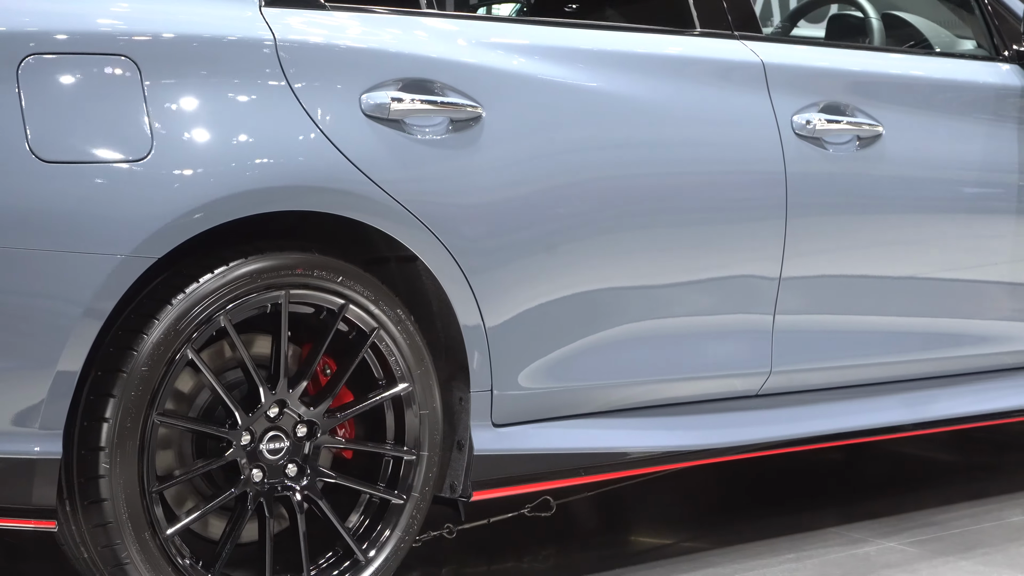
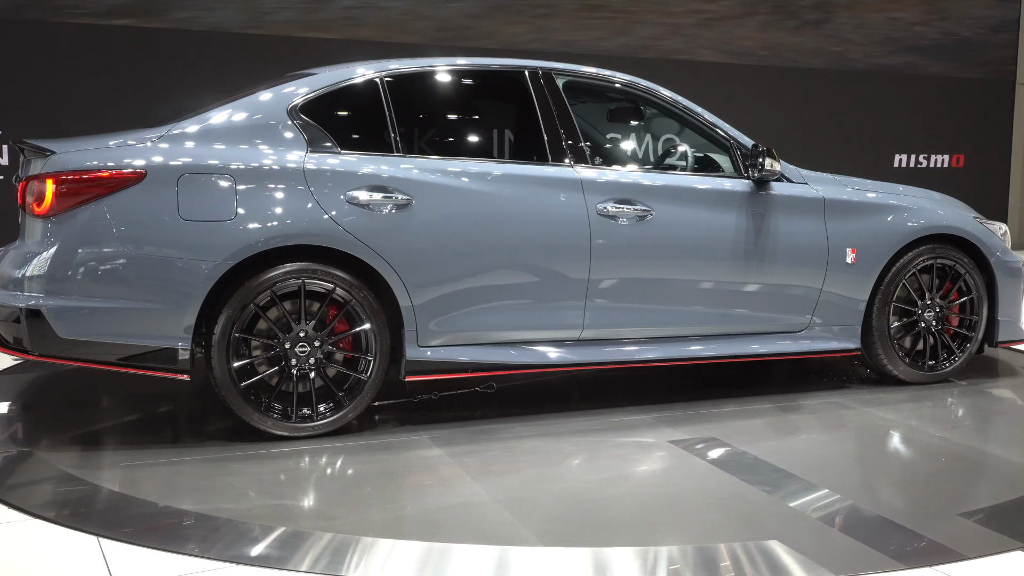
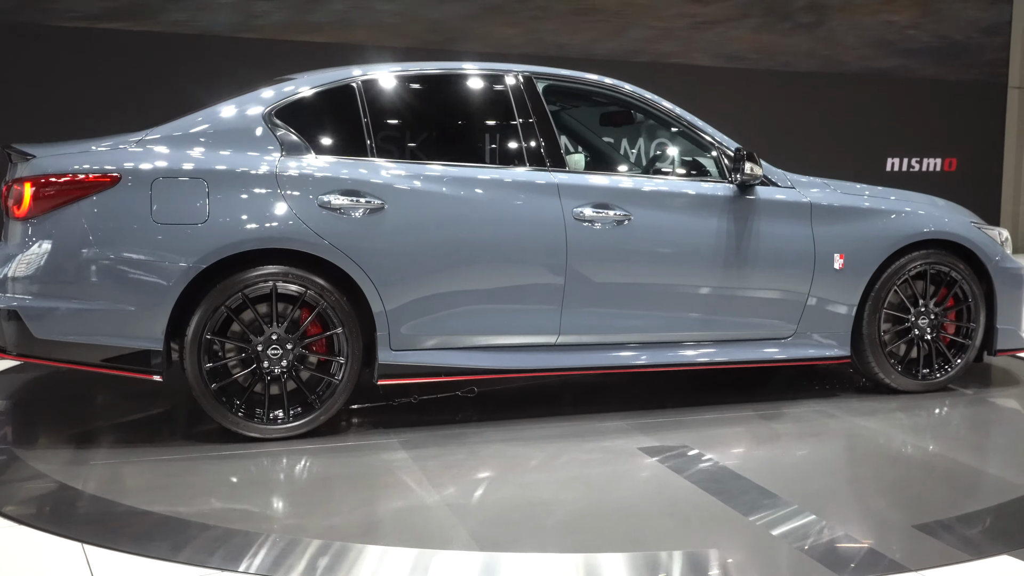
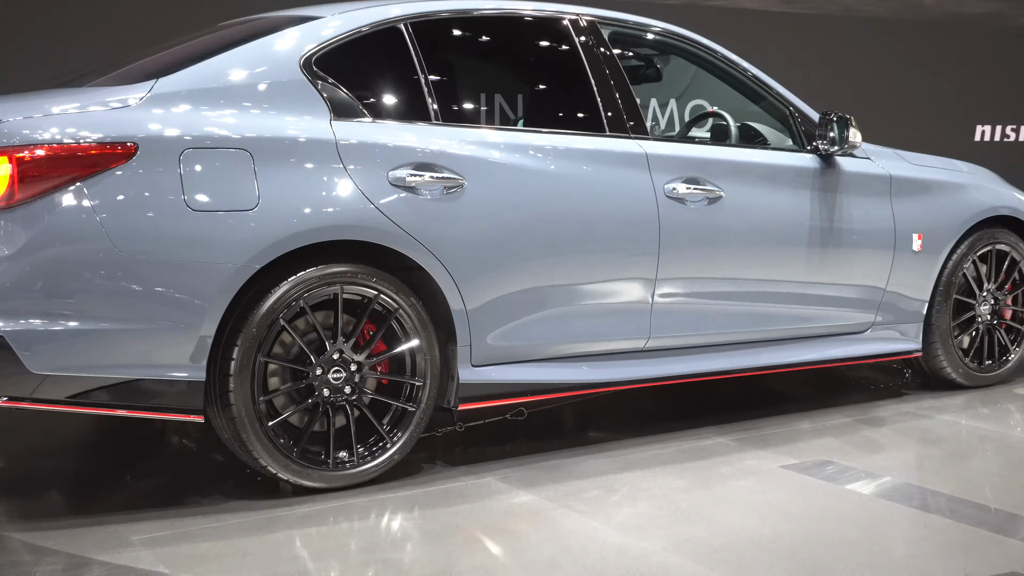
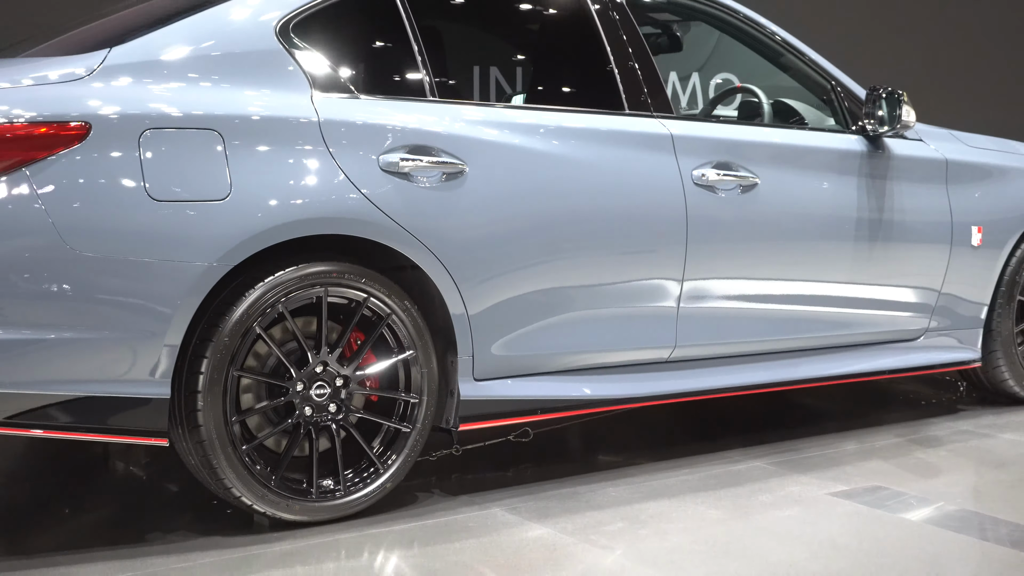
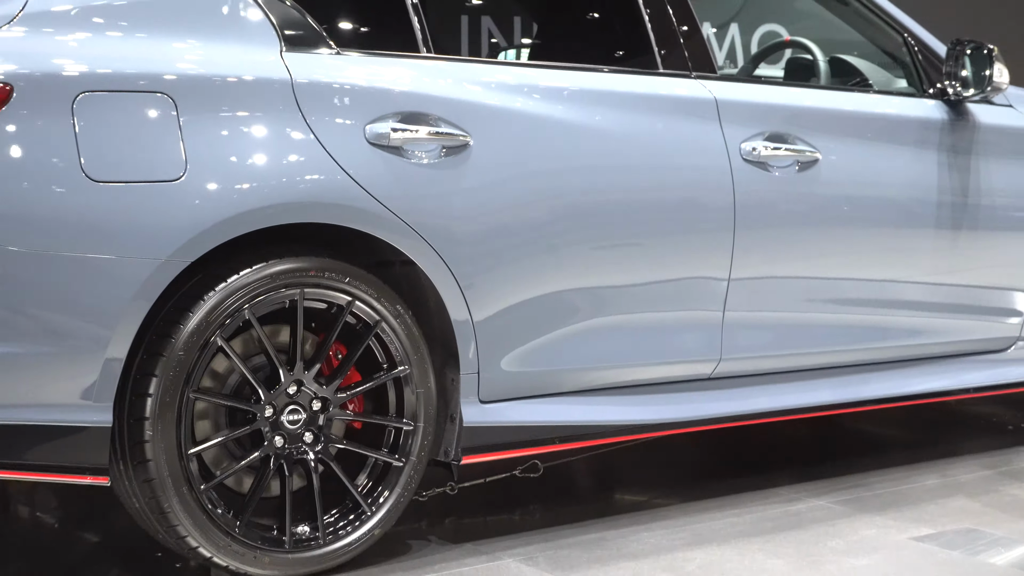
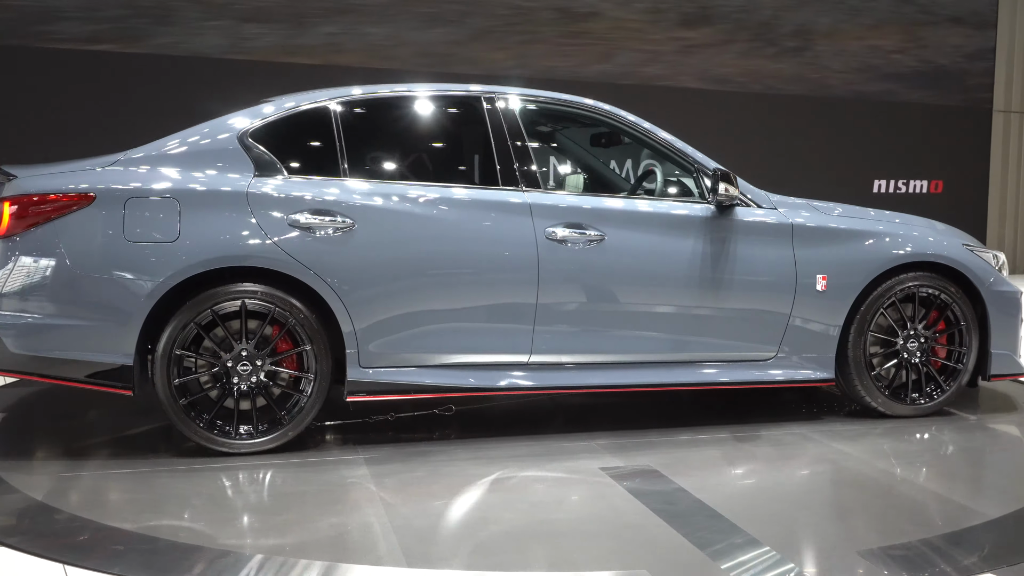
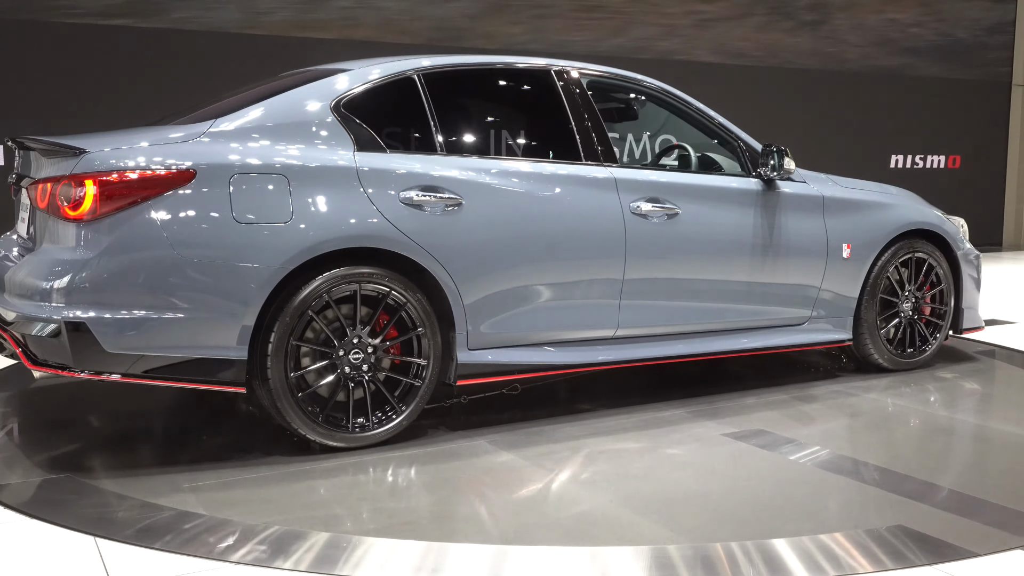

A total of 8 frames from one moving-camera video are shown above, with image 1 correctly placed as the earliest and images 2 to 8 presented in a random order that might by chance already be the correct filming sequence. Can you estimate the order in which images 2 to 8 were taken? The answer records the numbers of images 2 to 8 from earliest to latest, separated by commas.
6, 5, 4, 8, 2, 3, 7
